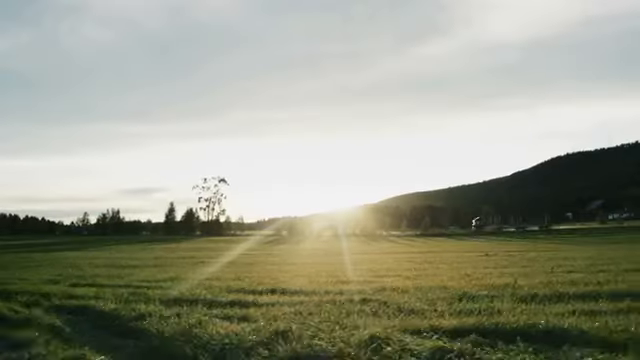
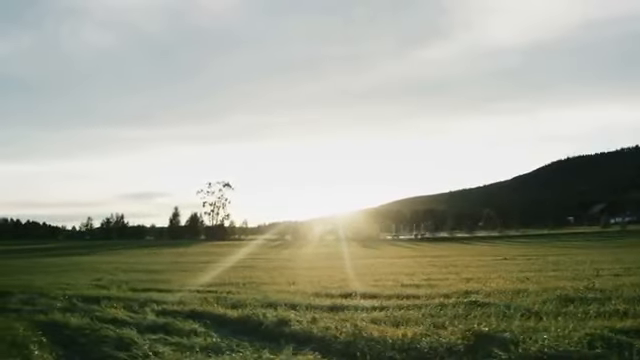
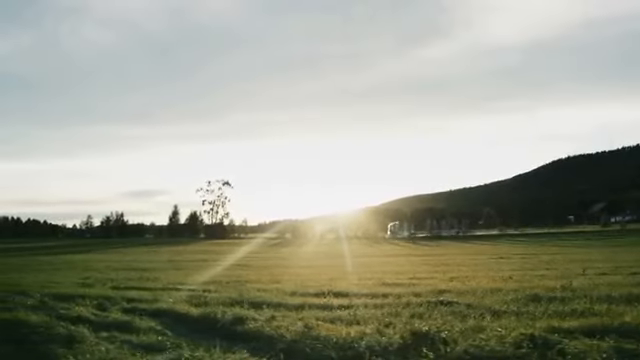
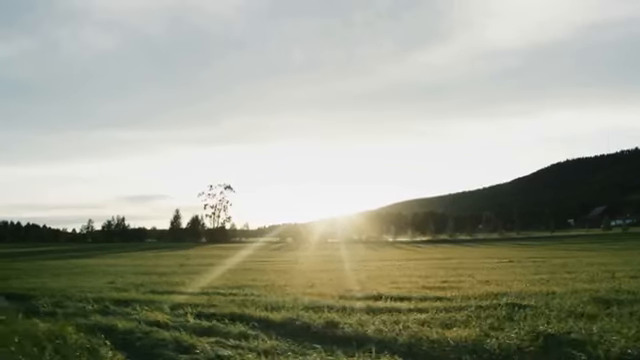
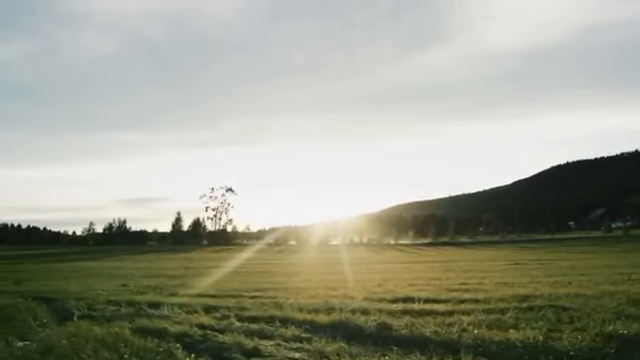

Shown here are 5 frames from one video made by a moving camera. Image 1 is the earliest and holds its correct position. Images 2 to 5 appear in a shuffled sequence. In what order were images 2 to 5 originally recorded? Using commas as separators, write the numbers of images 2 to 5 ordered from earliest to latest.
3, 2, 4, 5
